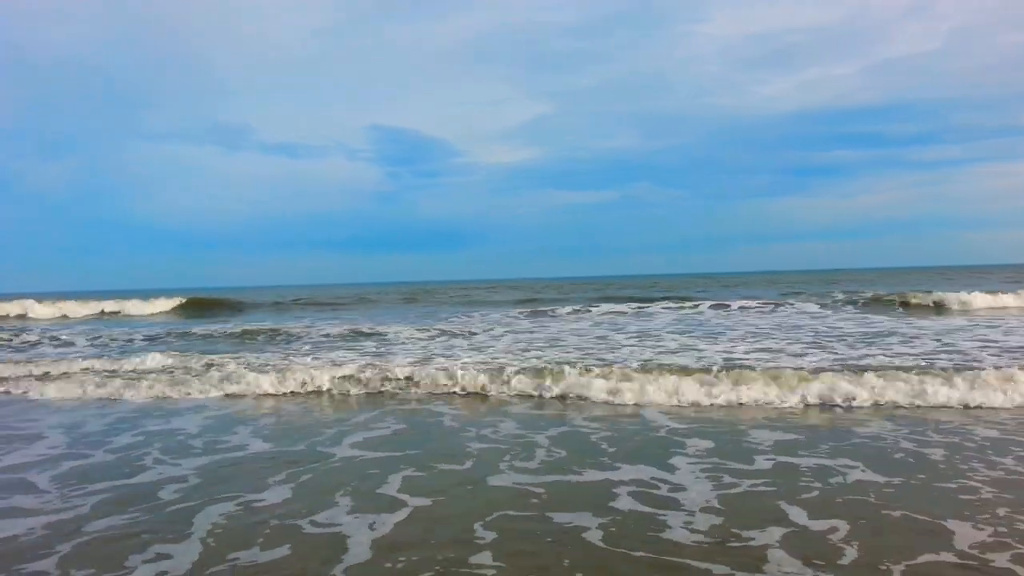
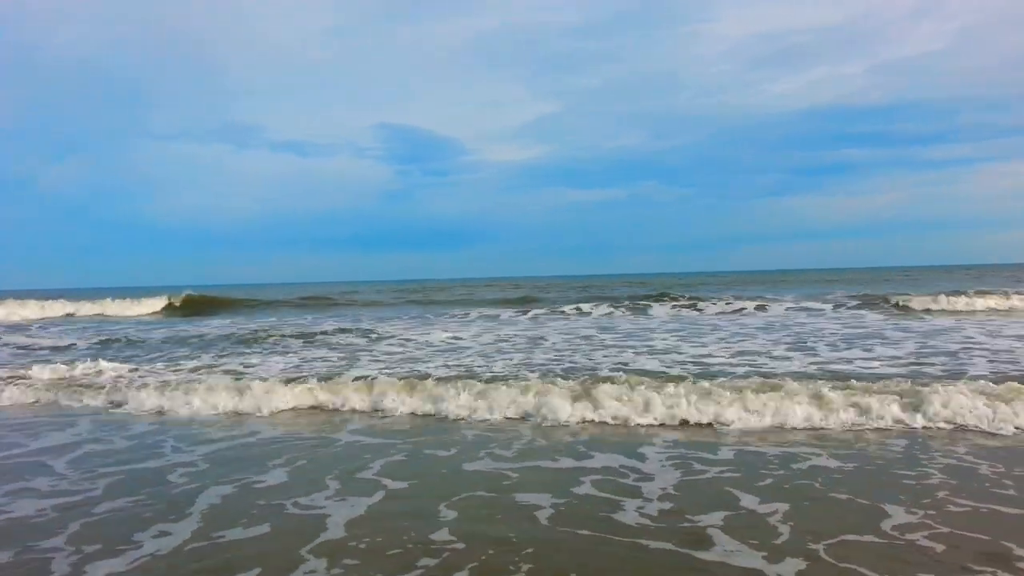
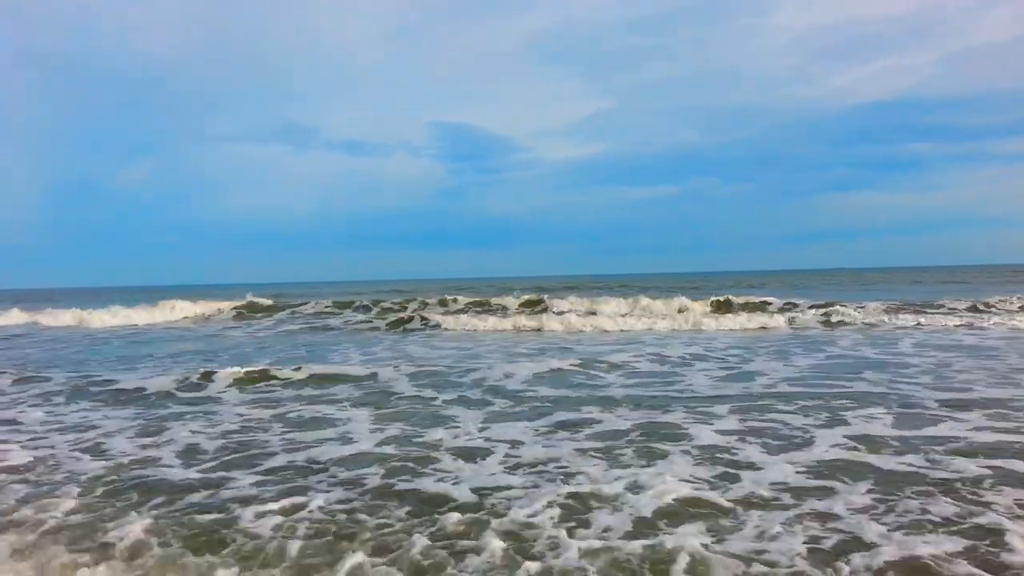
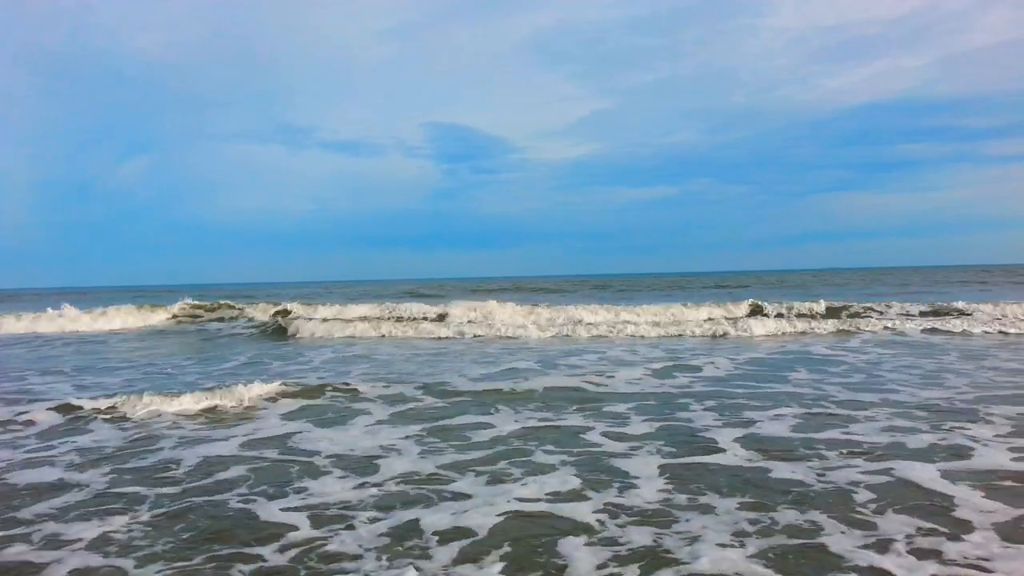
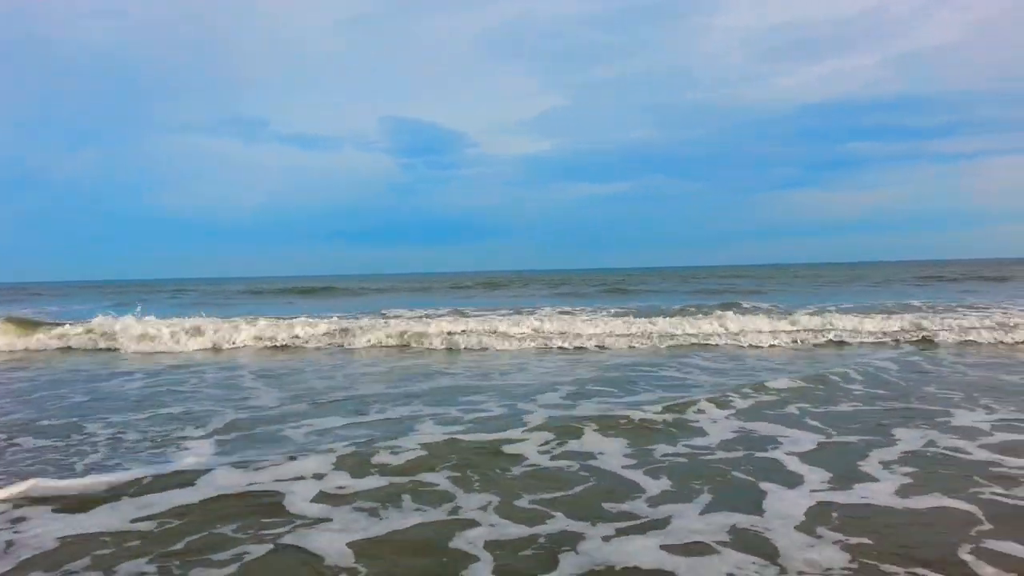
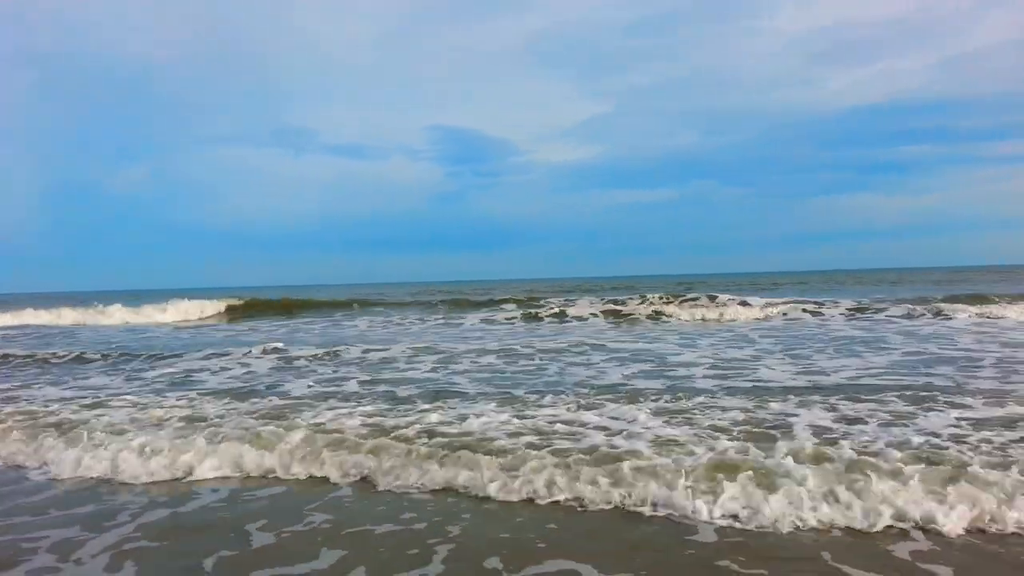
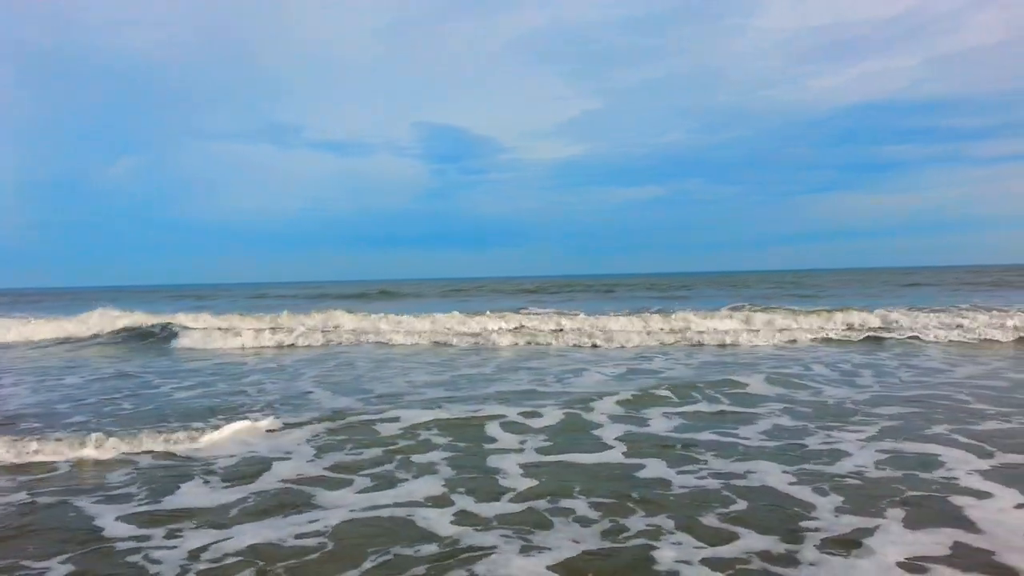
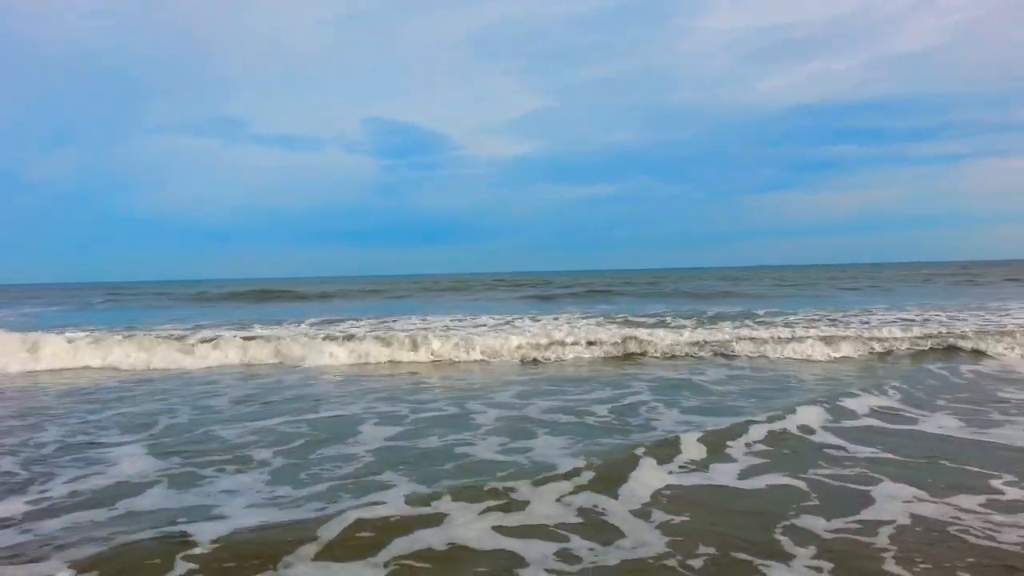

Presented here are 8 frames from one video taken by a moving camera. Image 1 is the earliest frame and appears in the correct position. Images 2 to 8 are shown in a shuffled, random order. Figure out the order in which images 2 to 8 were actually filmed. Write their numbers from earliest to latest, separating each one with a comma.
2, 6, 3, 4, 7, 5, 8
